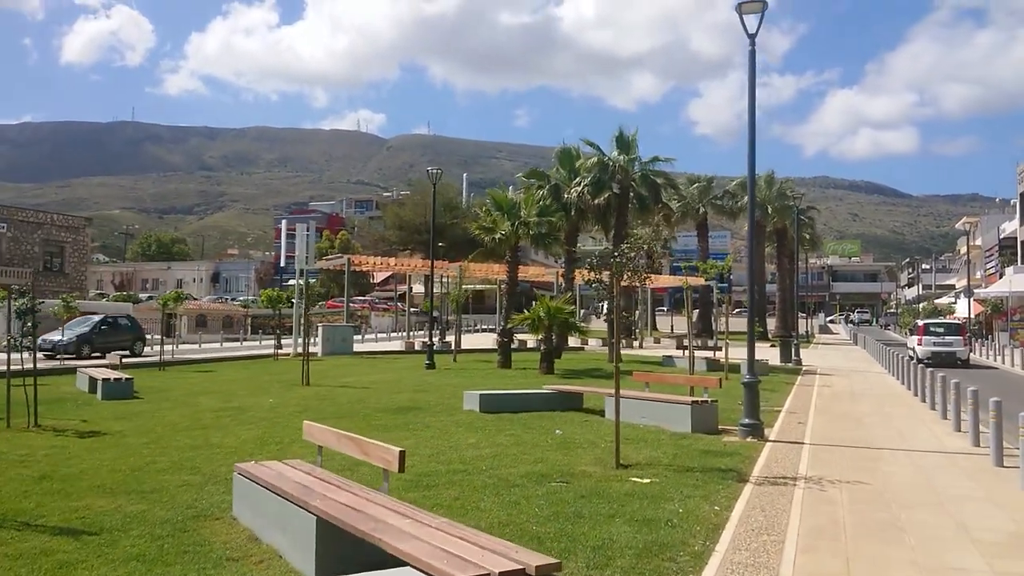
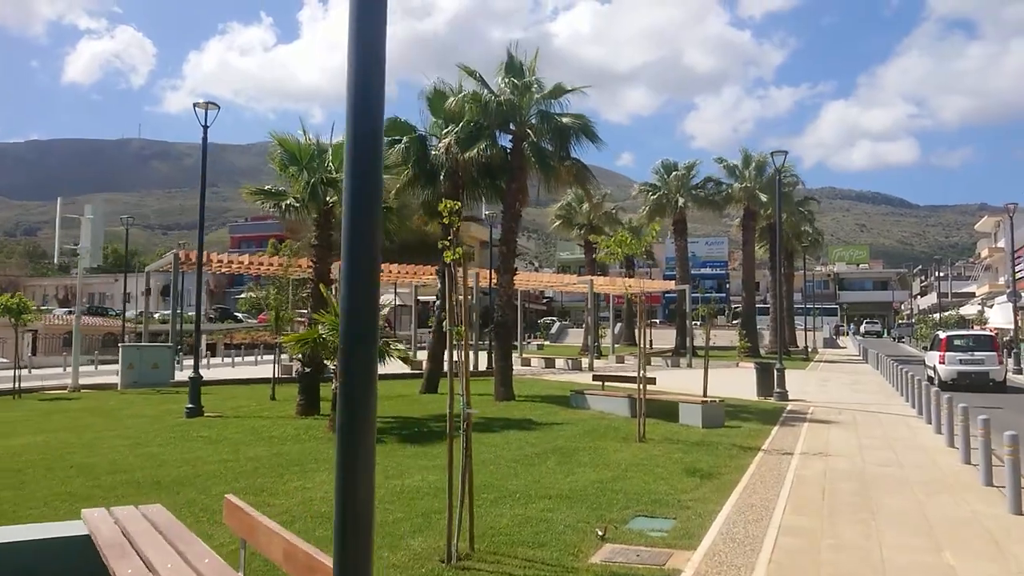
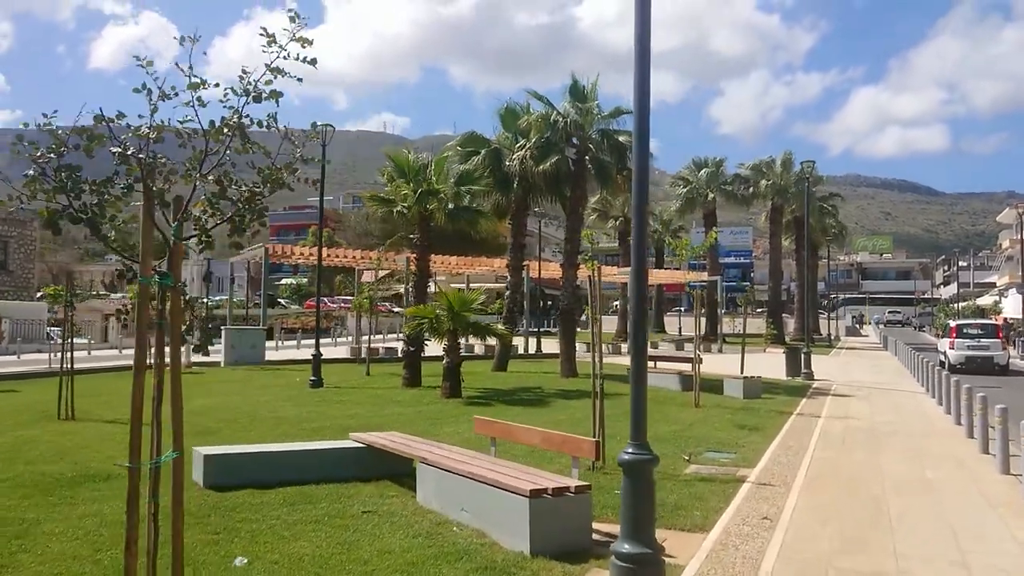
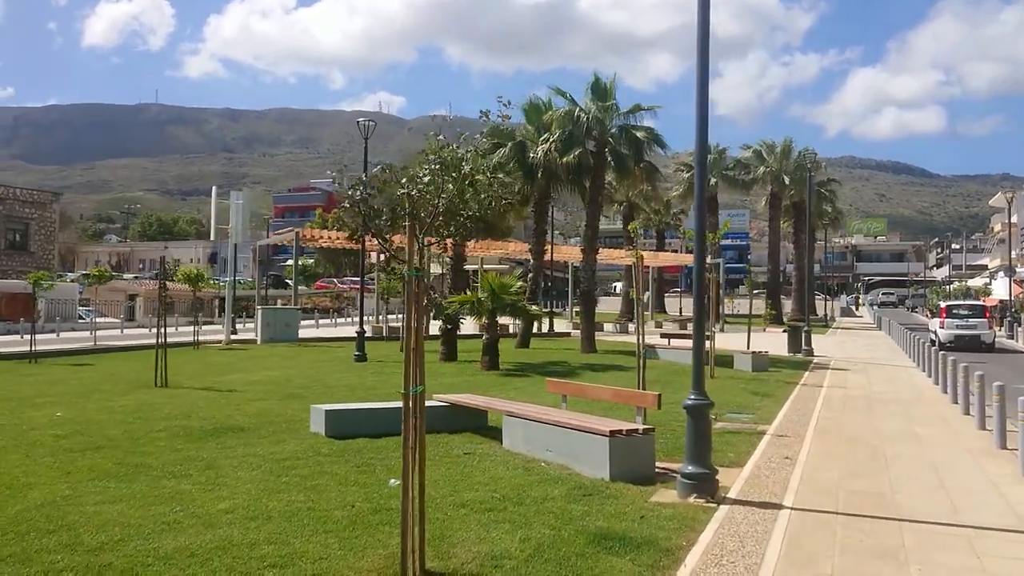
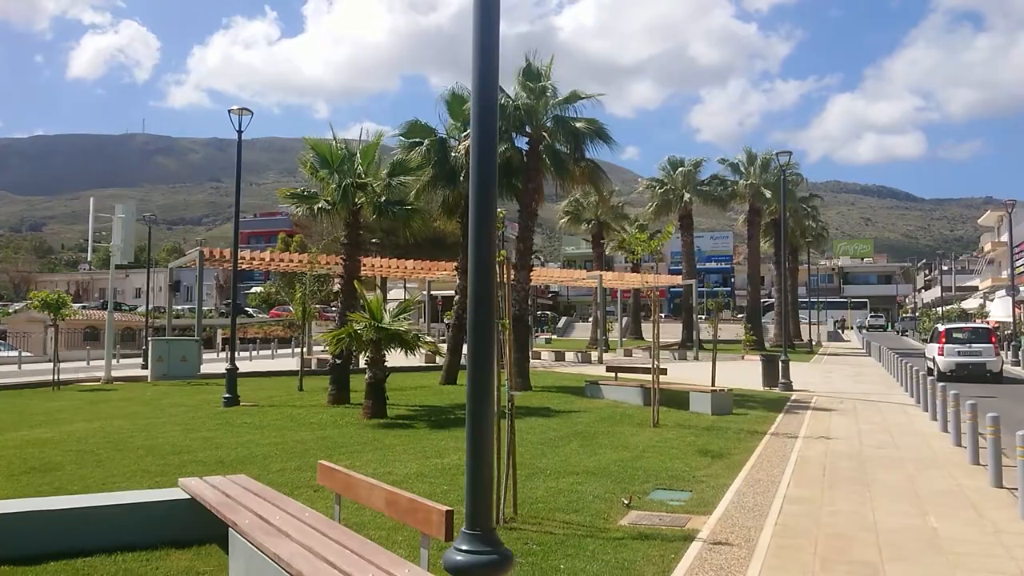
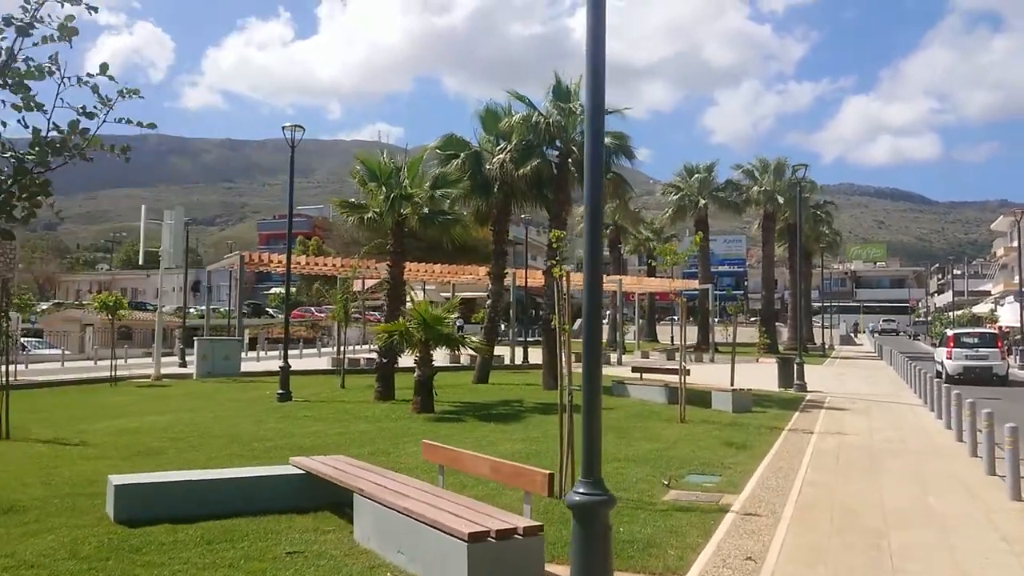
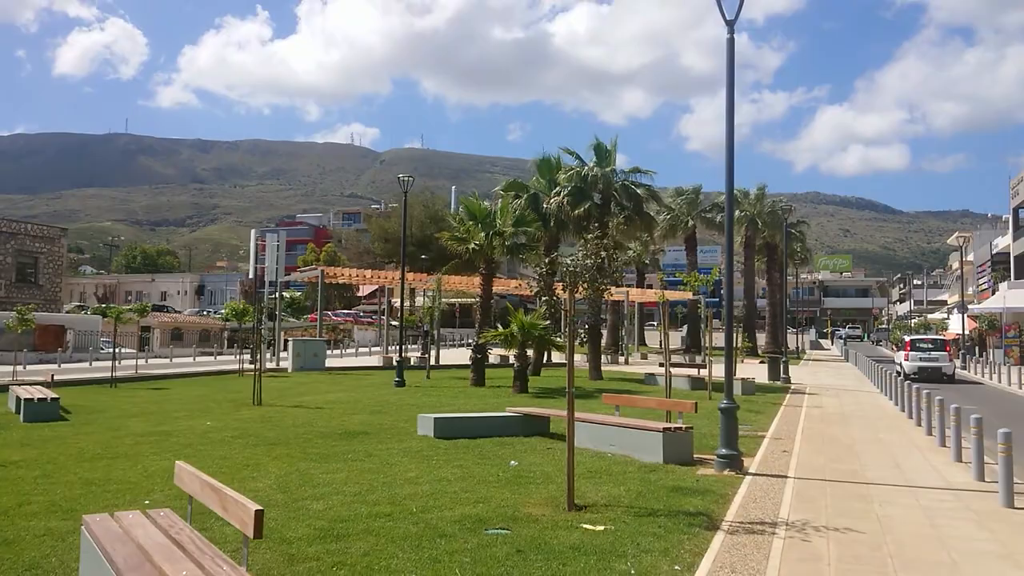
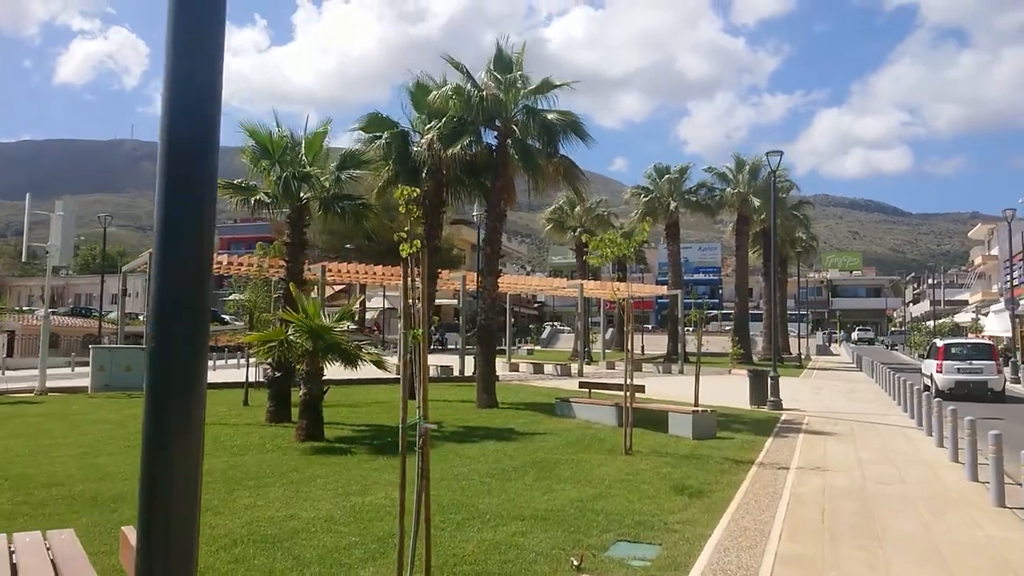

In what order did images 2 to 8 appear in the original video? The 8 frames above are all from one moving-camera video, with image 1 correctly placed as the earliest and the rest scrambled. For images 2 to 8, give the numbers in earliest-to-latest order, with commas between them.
7, 4, 3, 6, 5, 2, 8
